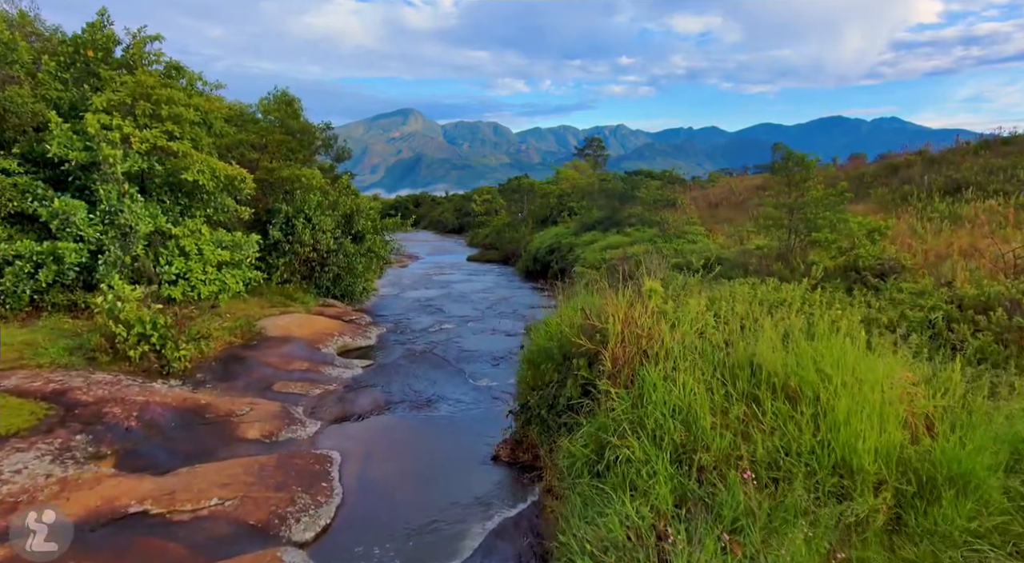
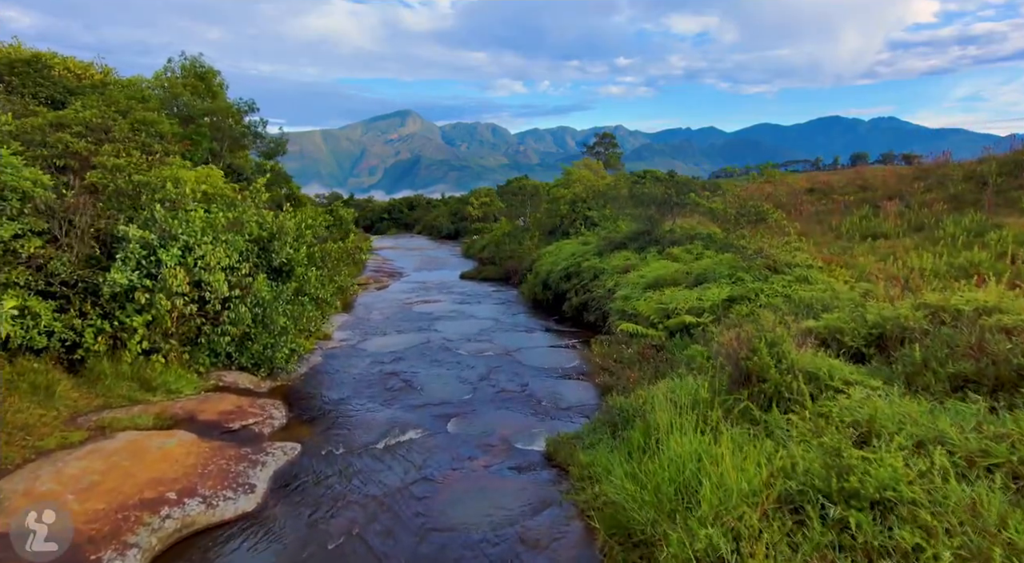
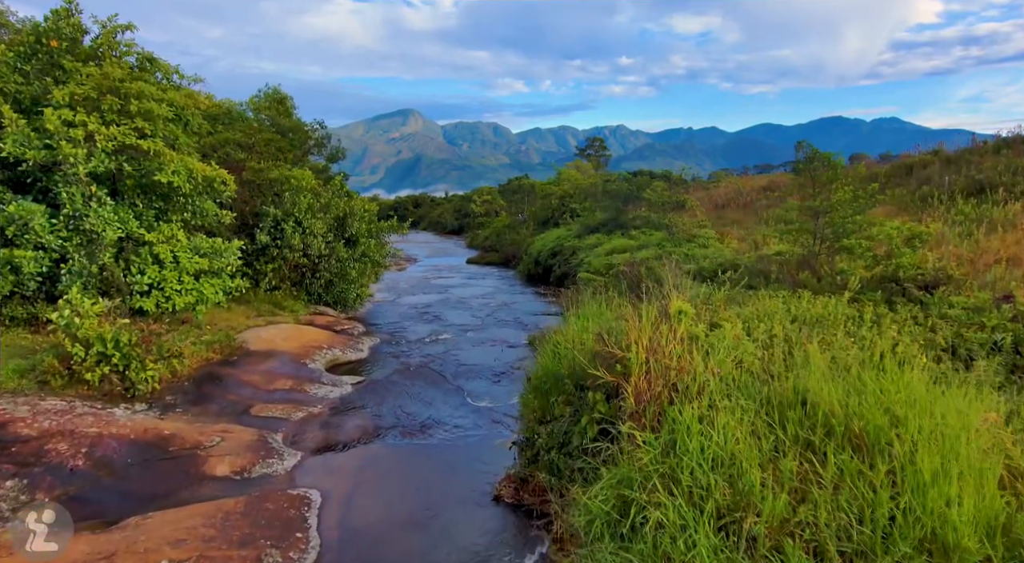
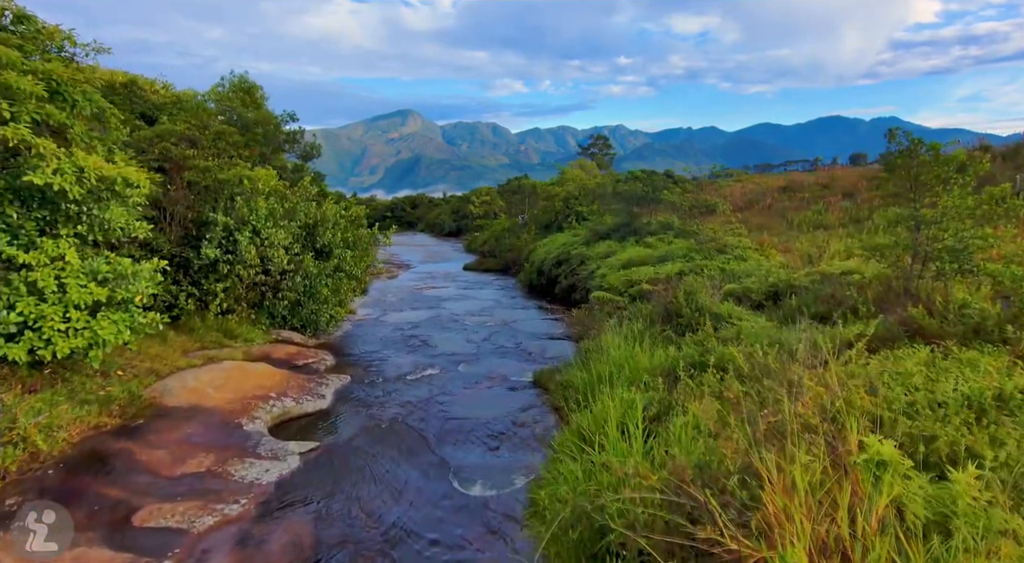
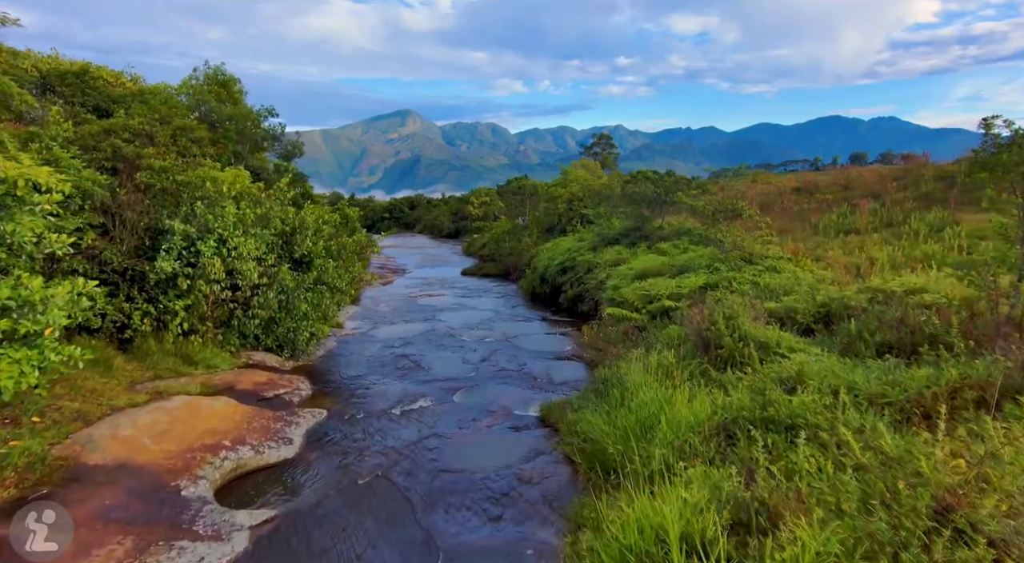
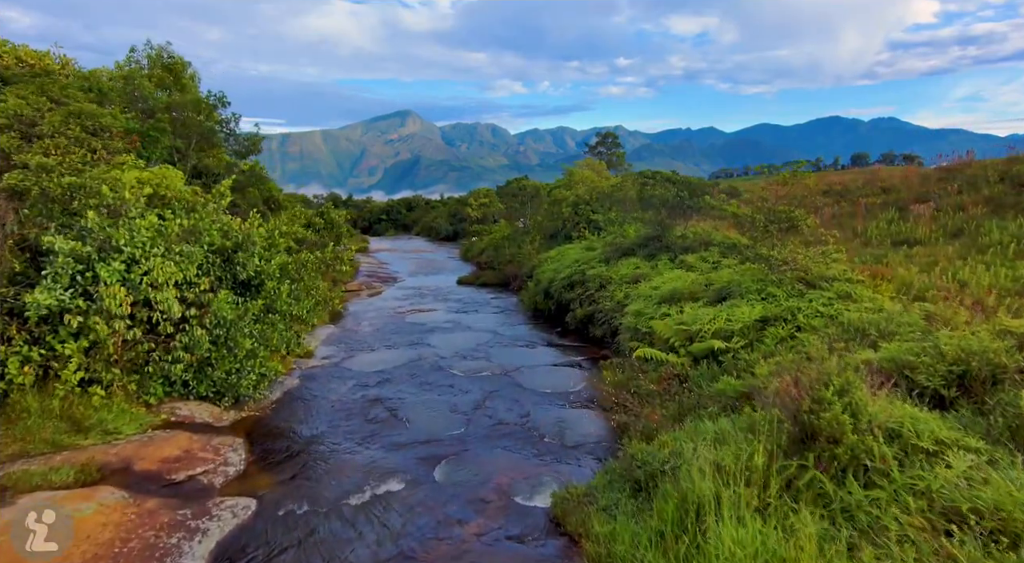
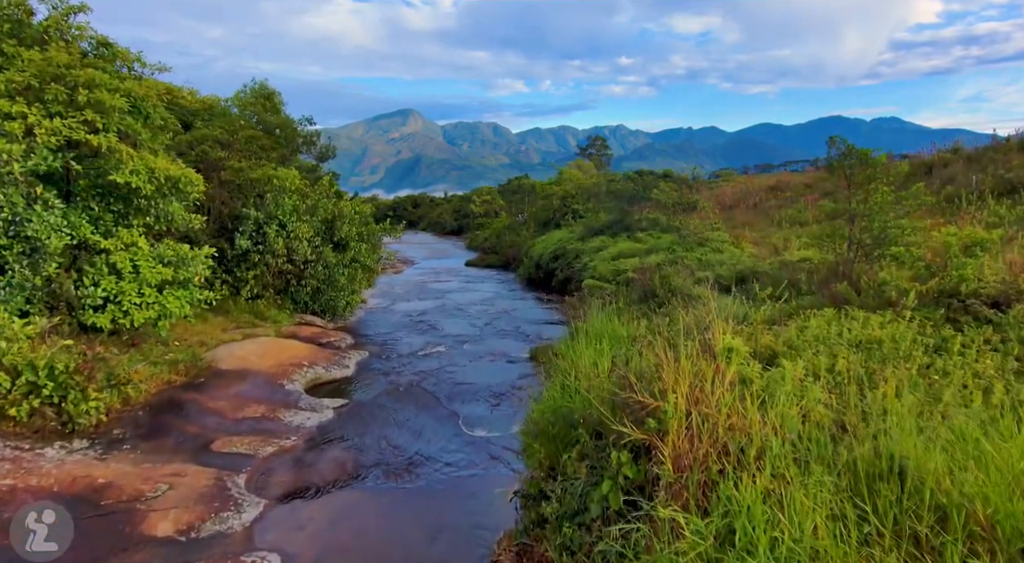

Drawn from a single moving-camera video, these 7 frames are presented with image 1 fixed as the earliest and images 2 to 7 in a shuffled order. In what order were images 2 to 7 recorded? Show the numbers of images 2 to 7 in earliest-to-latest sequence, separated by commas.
3, 7, 4, 5, 2, 6
